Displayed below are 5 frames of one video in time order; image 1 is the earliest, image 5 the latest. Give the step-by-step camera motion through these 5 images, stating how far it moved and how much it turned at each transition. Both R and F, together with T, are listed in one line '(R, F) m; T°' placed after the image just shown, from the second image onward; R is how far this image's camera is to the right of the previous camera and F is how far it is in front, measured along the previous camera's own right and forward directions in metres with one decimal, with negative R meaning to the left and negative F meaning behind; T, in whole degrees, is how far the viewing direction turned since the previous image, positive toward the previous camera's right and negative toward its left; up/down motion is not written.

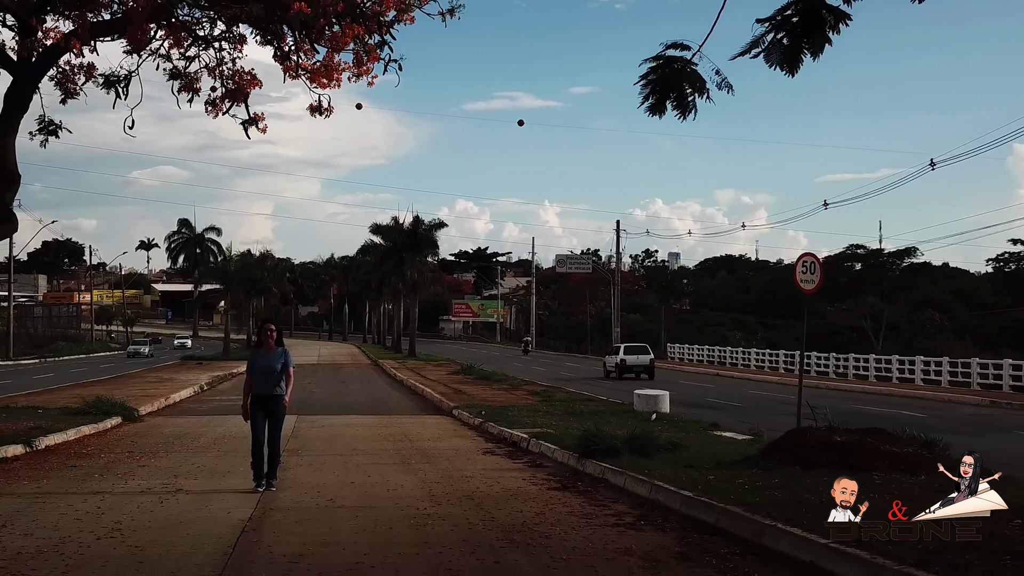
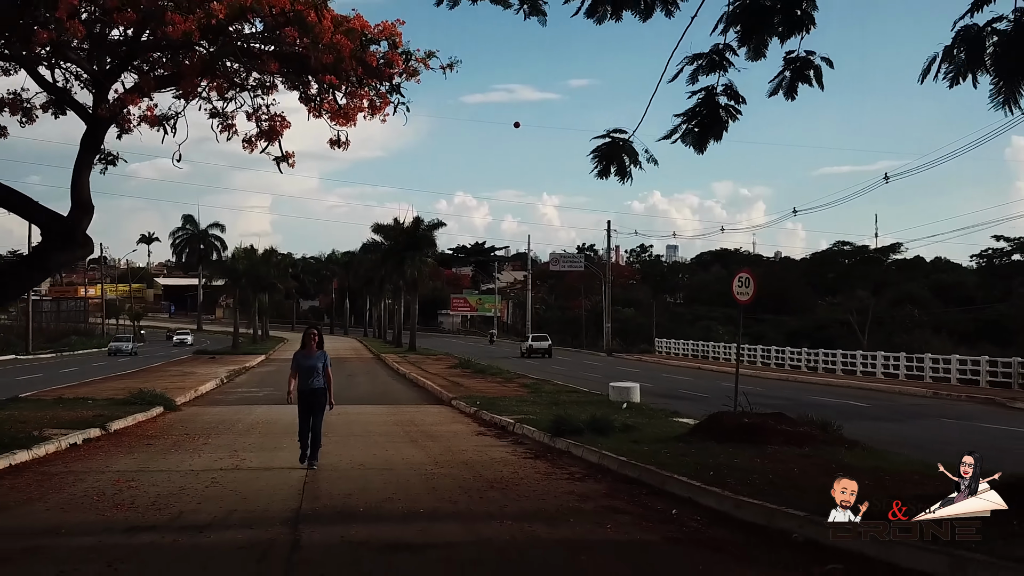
(+0.2, -2.3) m; 0°
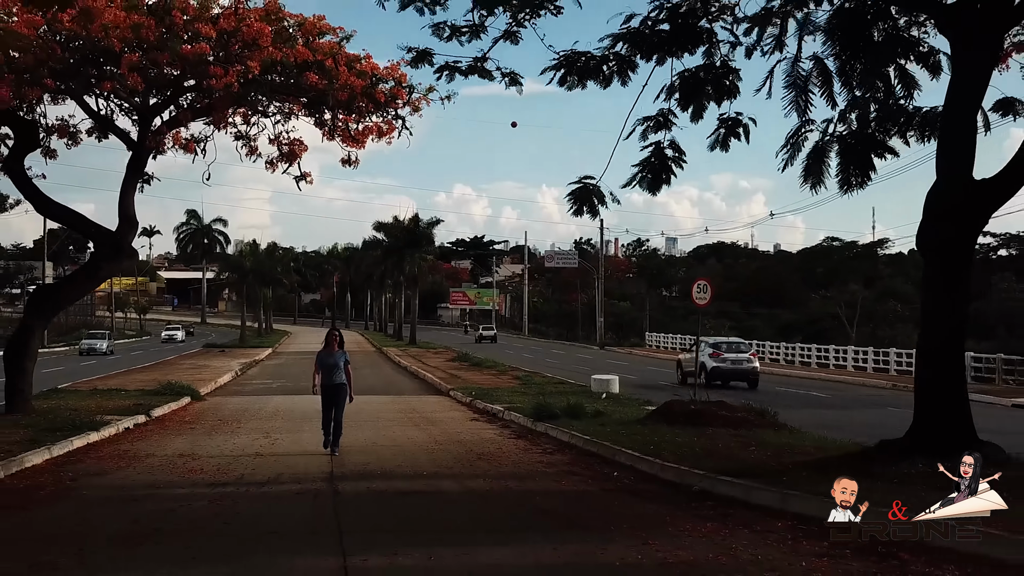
(+0.2, -2.0) m; 0°
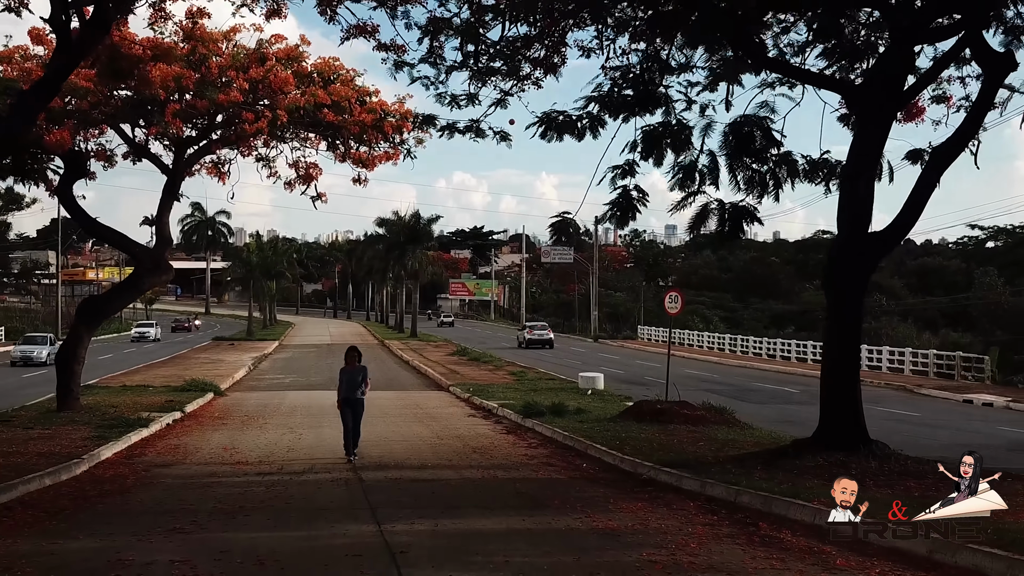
(+0.1, -1.9) m; 0°
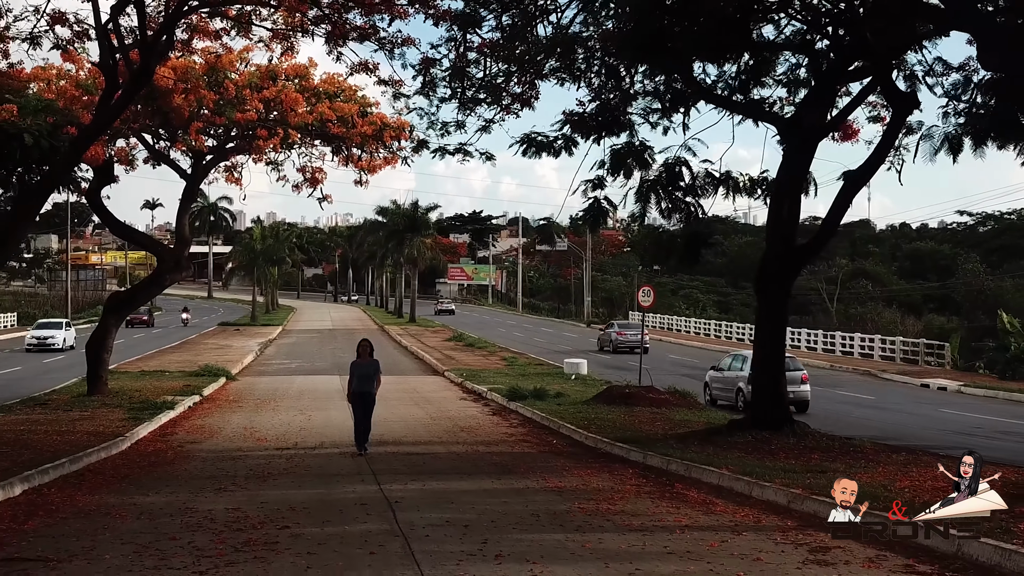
(+0.3, -1.7) m; 0°
